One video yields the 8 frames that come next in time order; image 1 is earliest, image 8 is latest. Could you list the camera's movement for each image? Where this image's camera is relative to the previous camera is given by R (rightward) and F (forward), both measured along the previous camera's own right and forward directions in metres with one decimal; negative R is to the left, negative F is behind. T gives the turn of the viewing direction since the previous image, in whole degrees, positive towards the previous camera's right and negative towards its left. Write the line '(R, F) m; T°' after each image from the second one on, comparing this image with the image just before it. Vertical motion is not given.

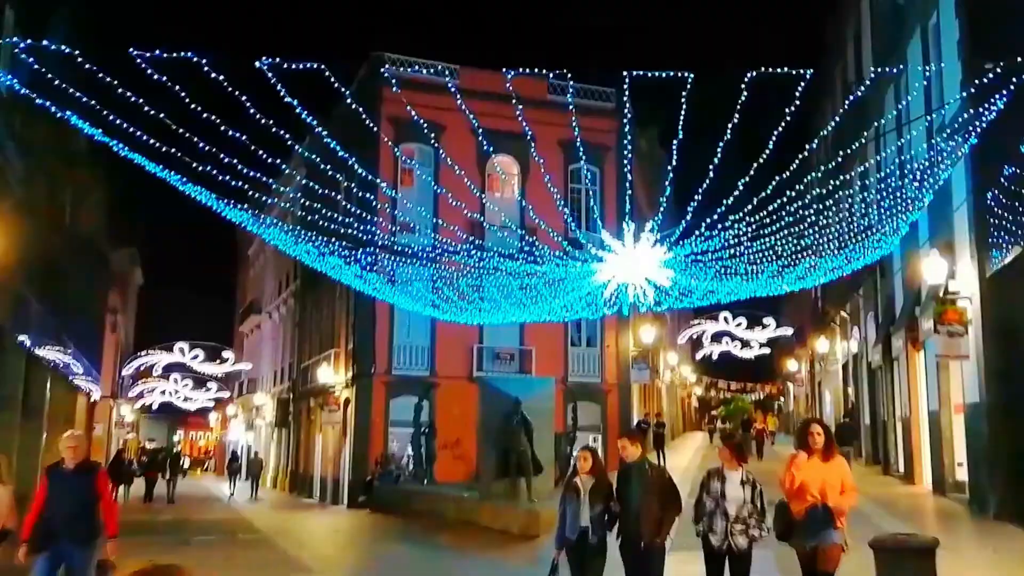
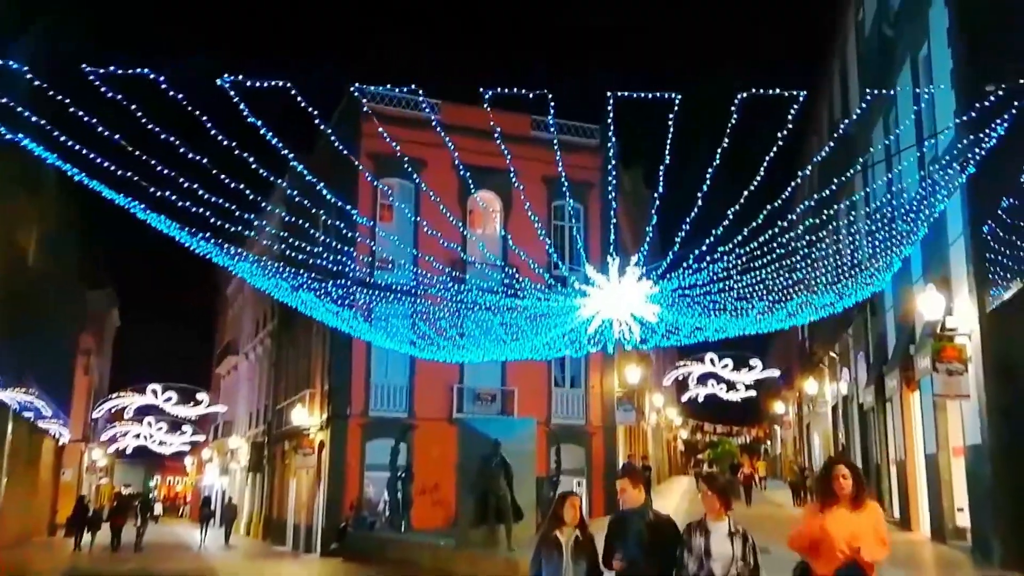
(+0.1, +0.6) m; +1°
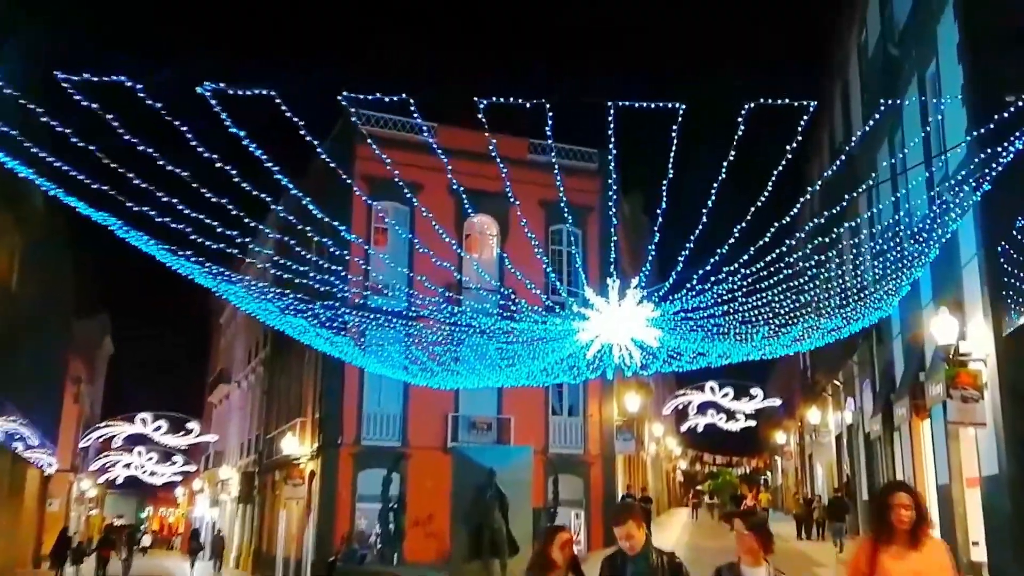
(0.0, +0.5) m; 0°
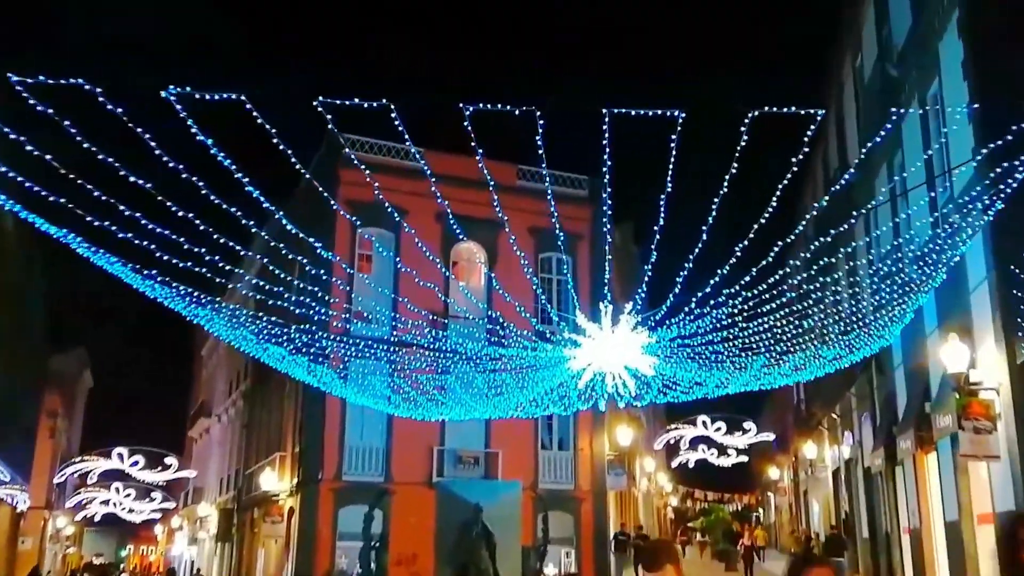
(0.0, +0.6) m; +1°
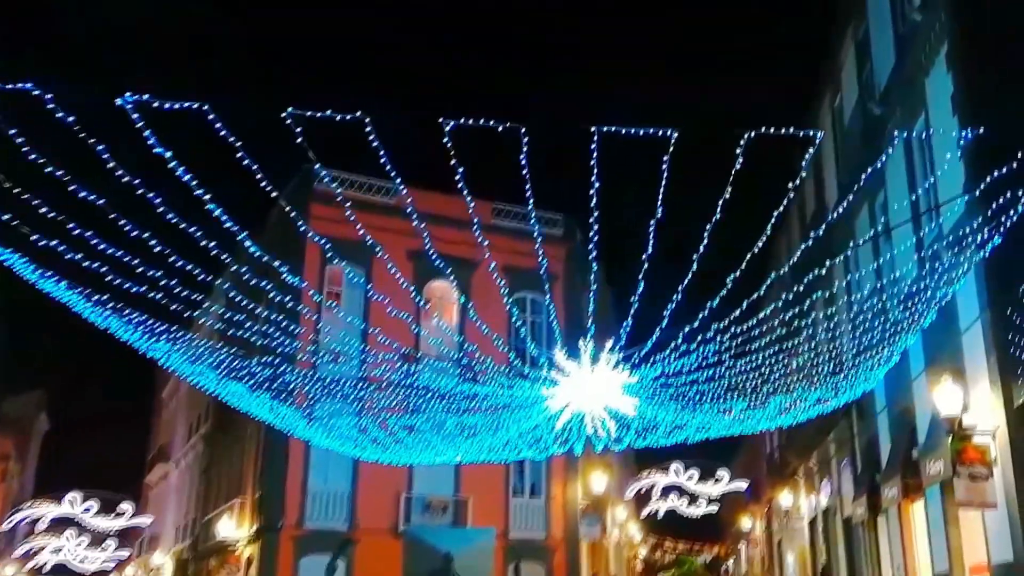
(-0.1, +0.6) m; +2°
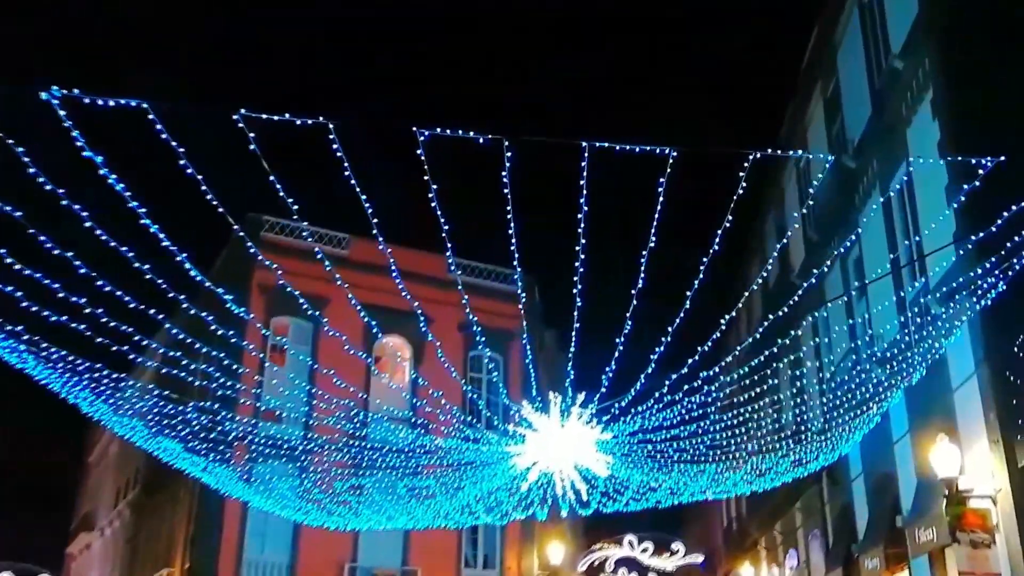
(-0.2, +0.9) m; +3°
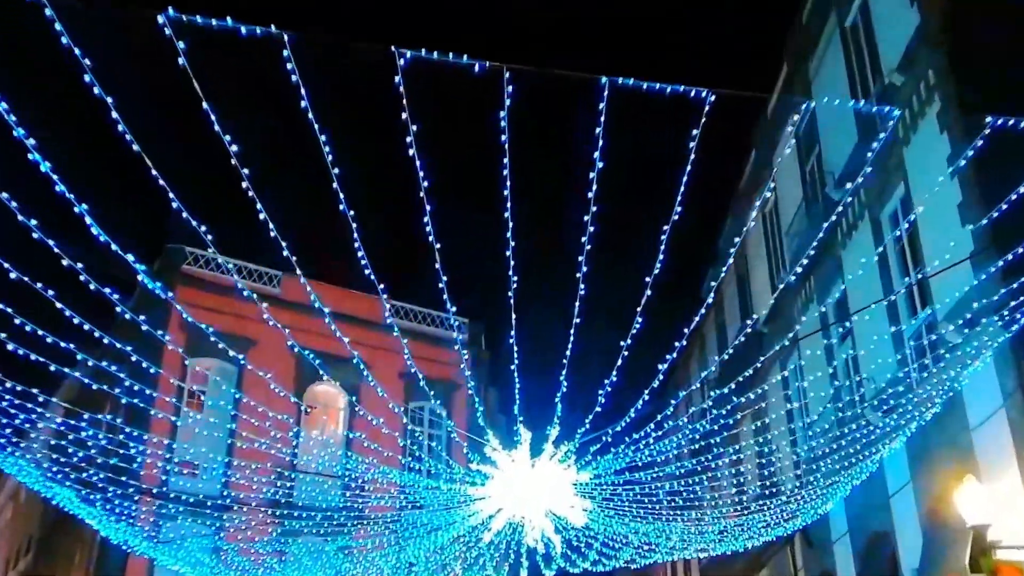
(-0.4, +1.5) m; +4°
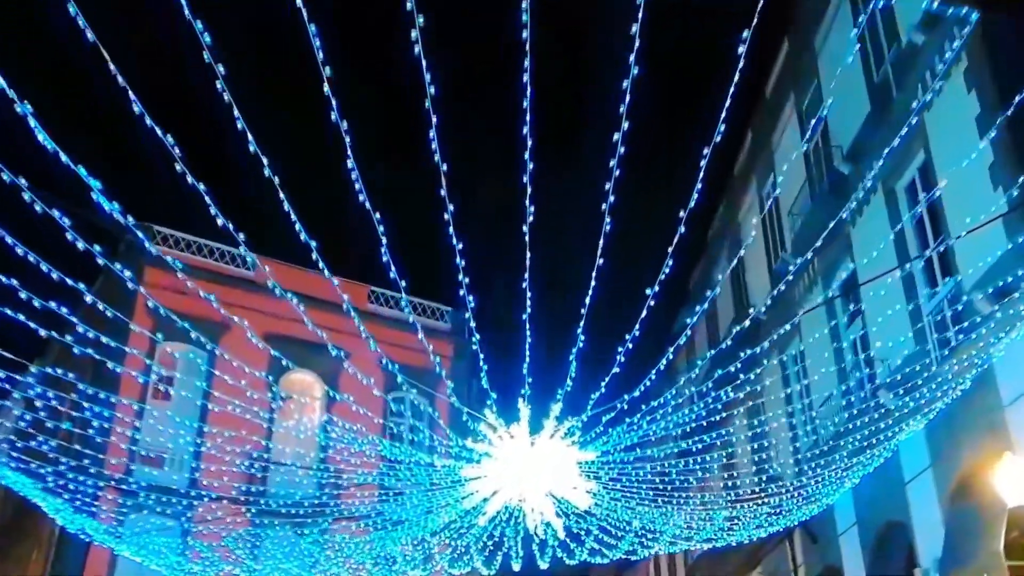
(-0.2, +0.8) m; +2°
